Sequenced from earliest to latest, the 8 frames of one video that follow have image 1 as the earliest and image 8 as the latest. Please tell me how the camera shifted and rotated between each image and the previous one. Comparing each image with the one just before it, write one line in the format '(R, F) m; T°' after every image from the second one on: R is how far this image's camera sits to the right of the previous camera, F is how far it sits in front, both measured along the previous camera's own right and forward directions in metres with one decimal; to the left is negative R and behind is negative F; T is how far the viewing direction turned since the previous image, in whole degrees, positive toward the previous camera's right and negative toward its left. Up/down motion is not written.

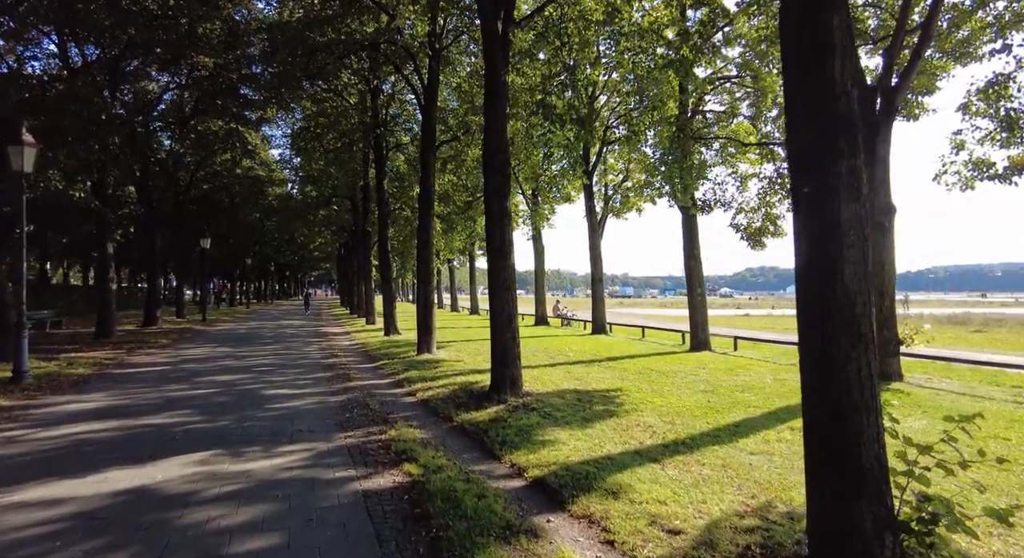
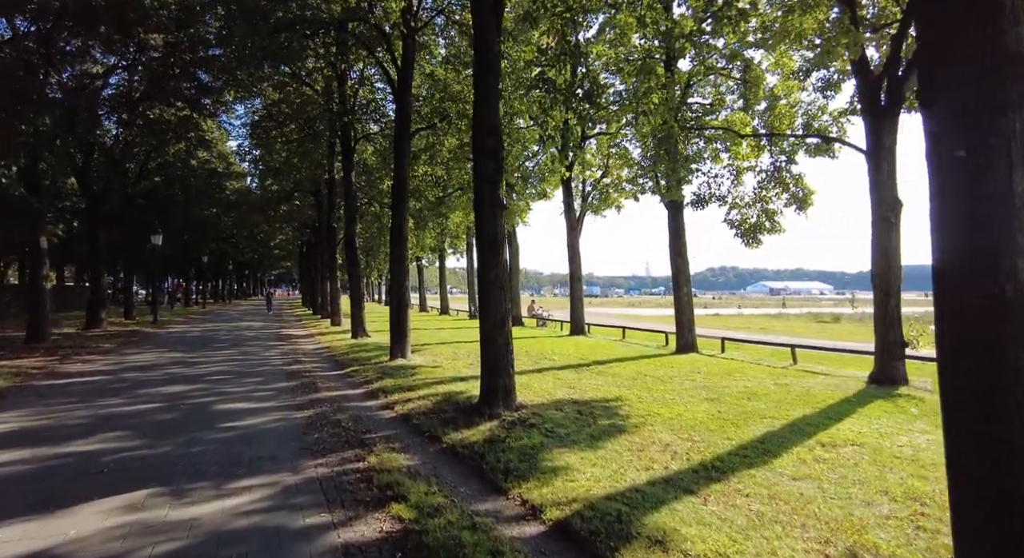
(-0.4, +0.9) m; +4°
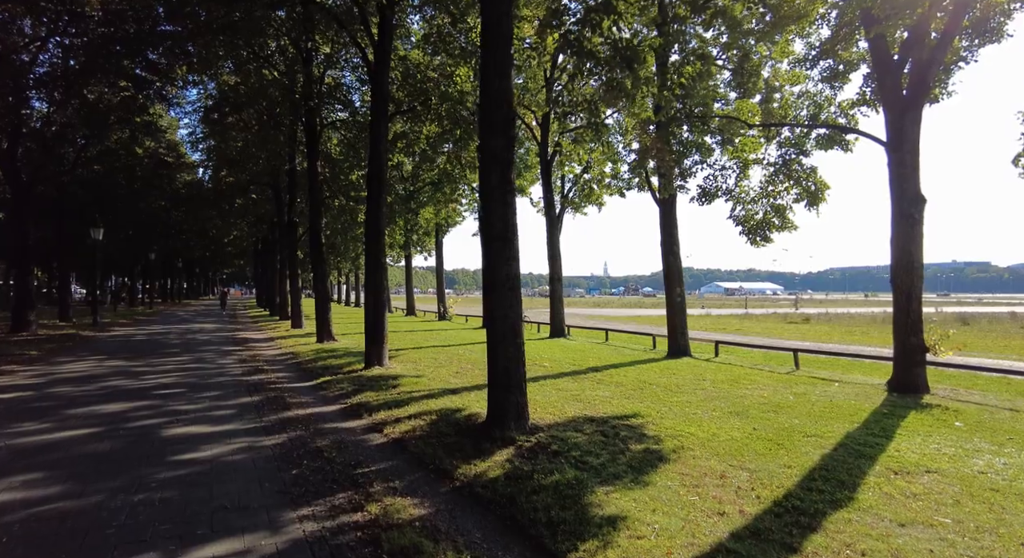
(-0.6, +1.1) m; +4°
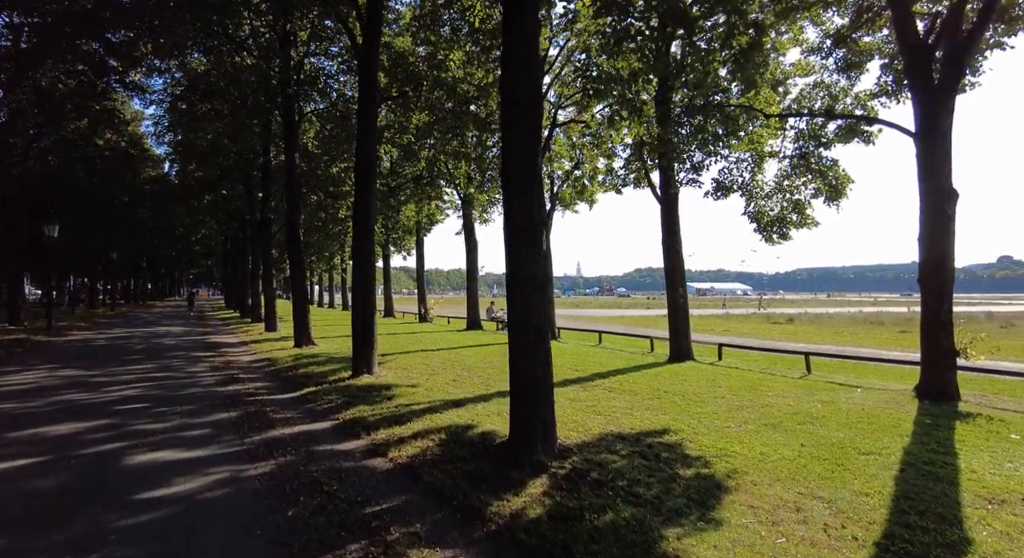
(-0.5, +0.8) m; +3°
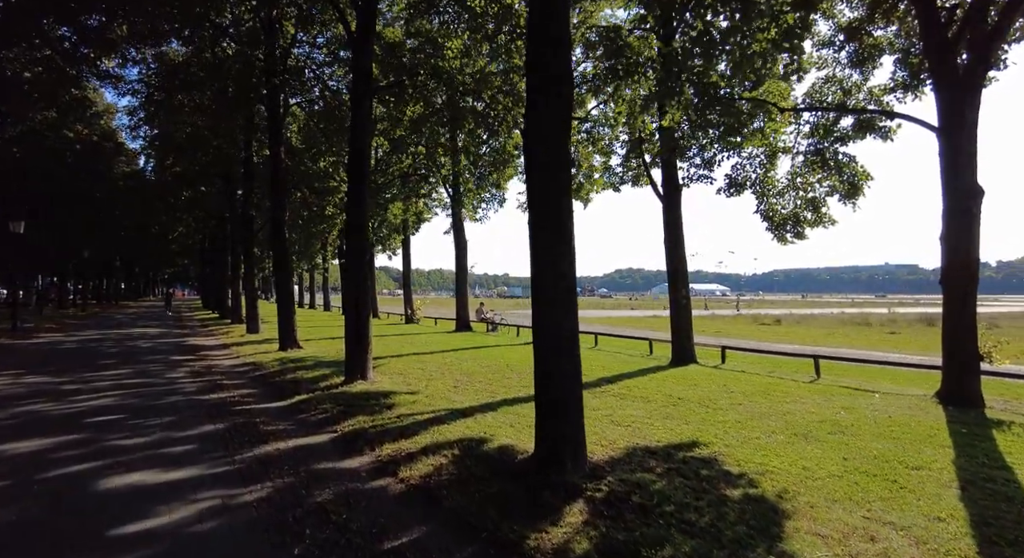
(-0.4, +0.5) m; +2°
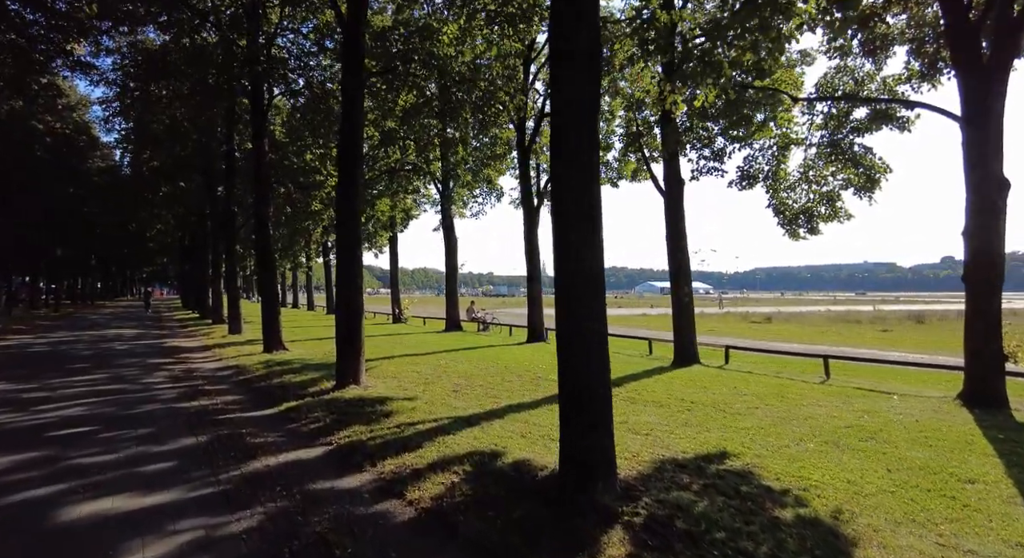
(-0.3, +0.5) m; +2°
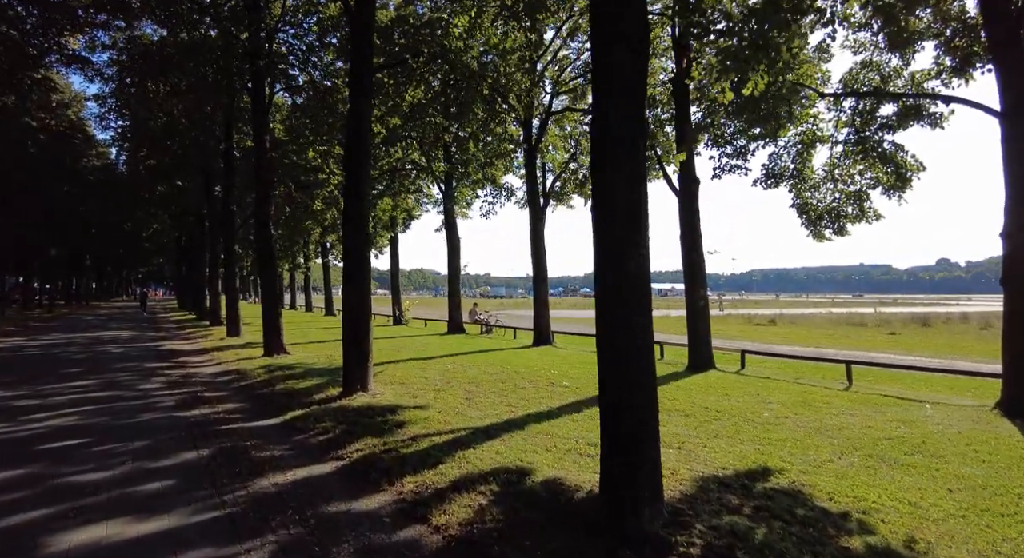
(-0.3, +0.4) m; 0°
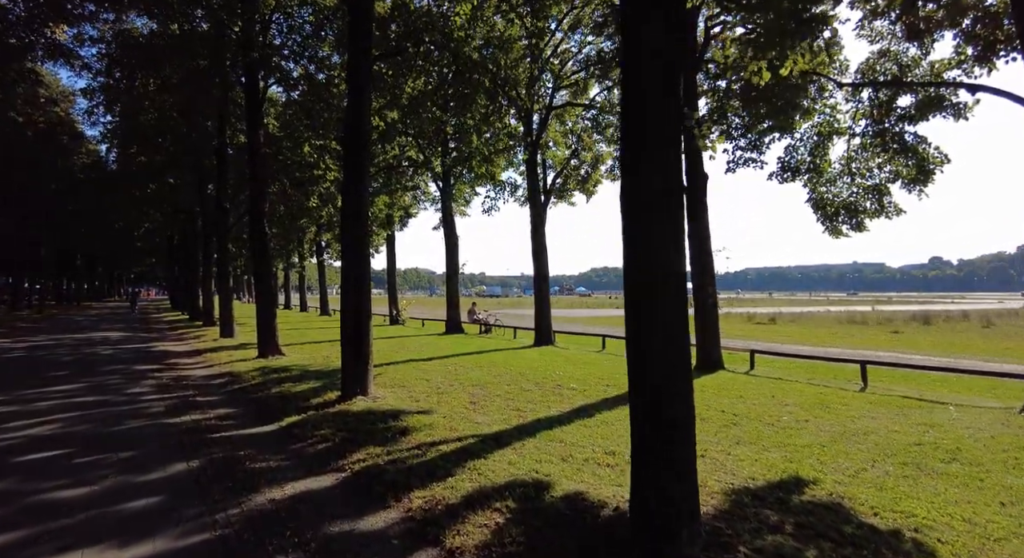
(-0.2, +0.4) m; +1°
